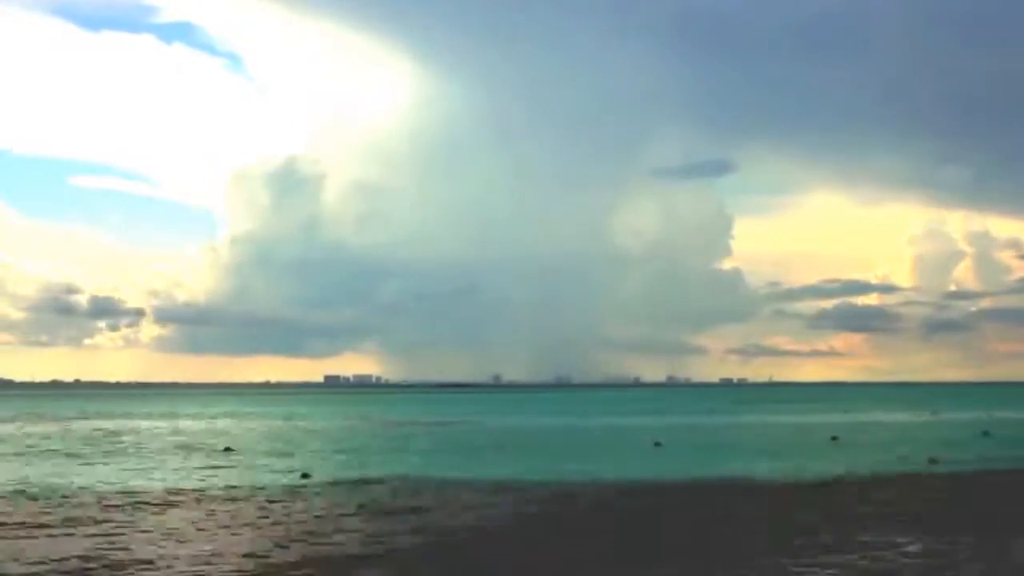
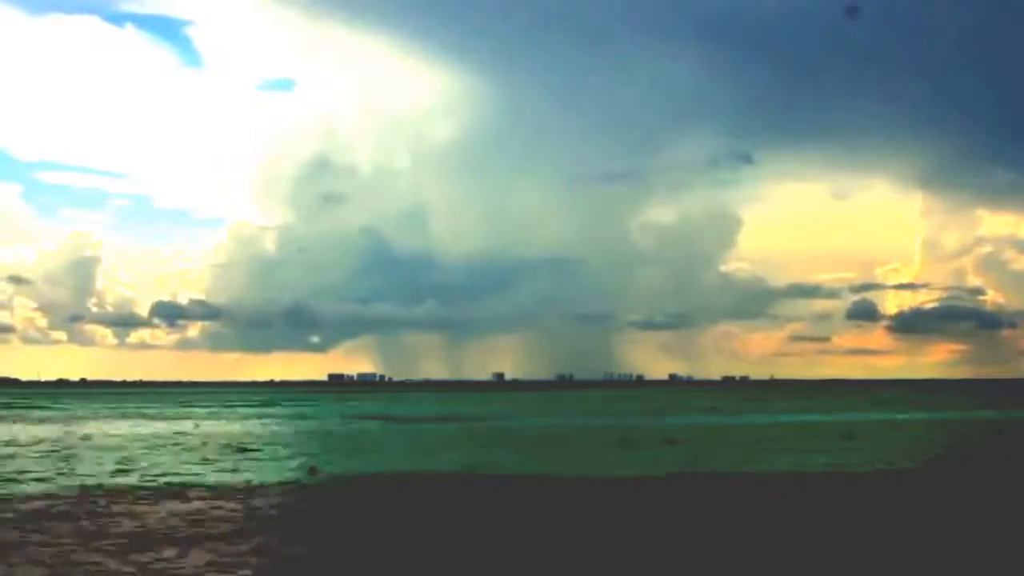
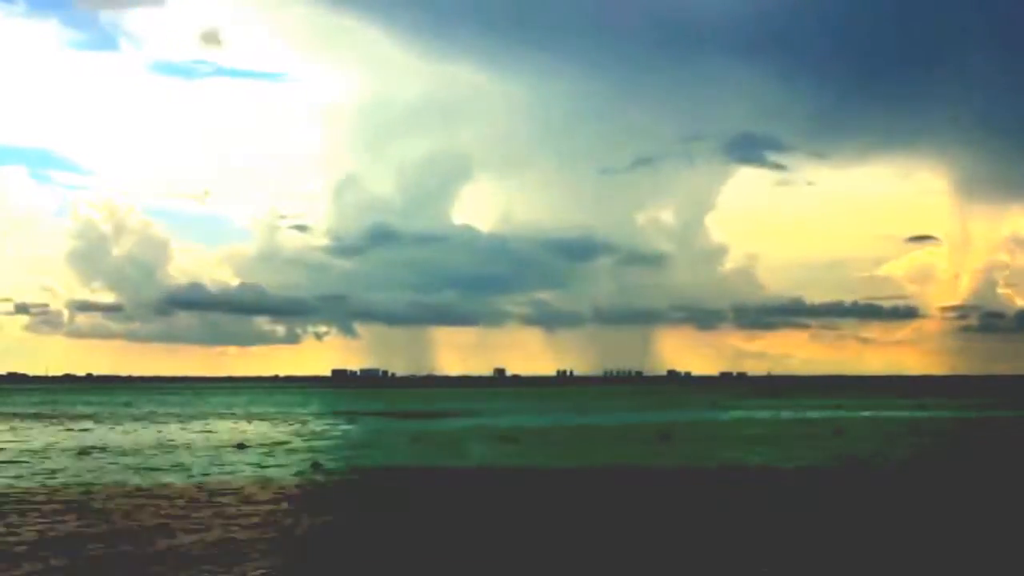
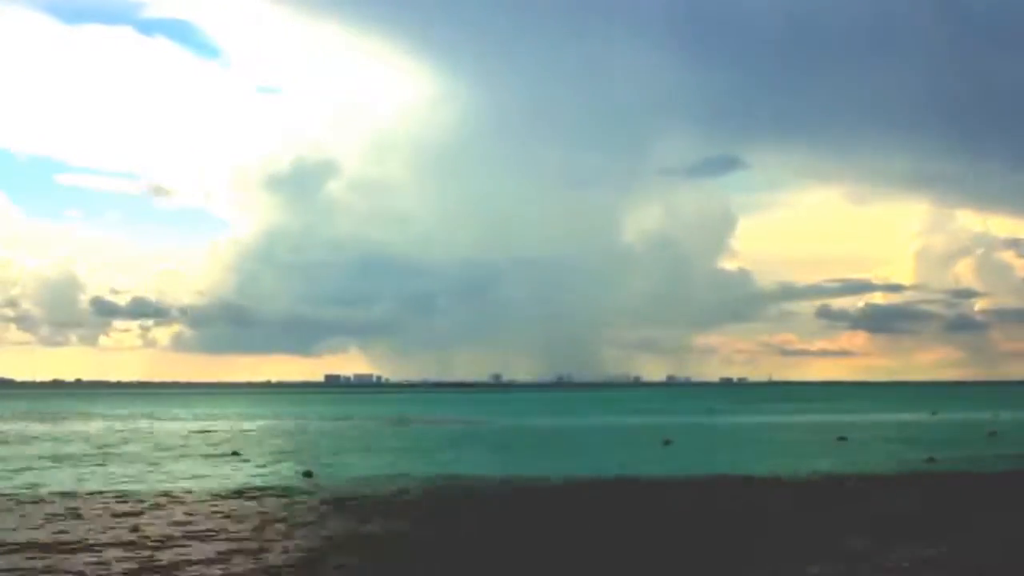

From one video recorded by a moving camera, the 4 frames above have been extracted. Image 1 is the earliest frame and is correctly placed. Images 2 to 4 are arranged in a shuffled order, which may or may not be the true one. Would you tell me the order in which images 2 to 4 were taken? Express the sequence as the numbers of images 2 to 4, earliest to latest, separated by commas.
4, 2, 3
